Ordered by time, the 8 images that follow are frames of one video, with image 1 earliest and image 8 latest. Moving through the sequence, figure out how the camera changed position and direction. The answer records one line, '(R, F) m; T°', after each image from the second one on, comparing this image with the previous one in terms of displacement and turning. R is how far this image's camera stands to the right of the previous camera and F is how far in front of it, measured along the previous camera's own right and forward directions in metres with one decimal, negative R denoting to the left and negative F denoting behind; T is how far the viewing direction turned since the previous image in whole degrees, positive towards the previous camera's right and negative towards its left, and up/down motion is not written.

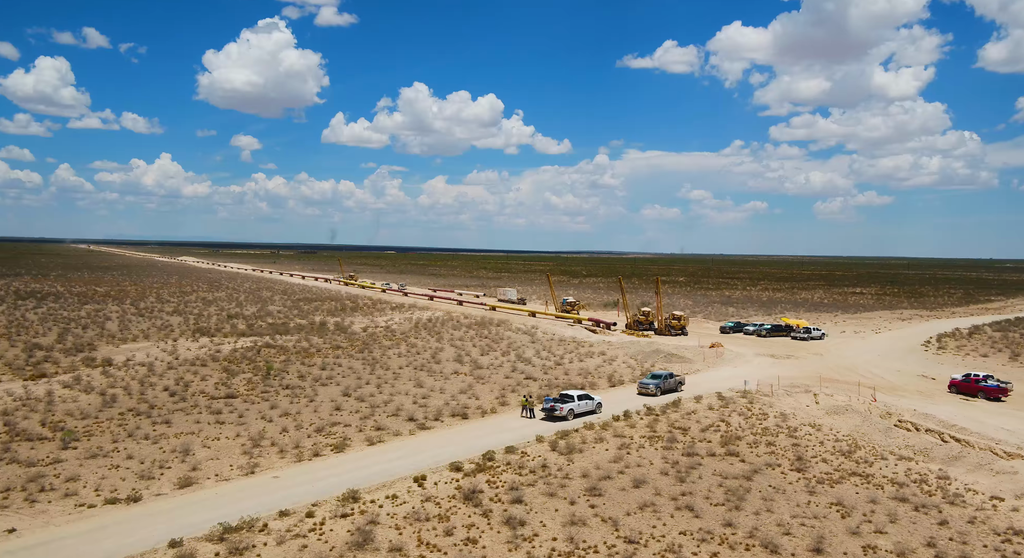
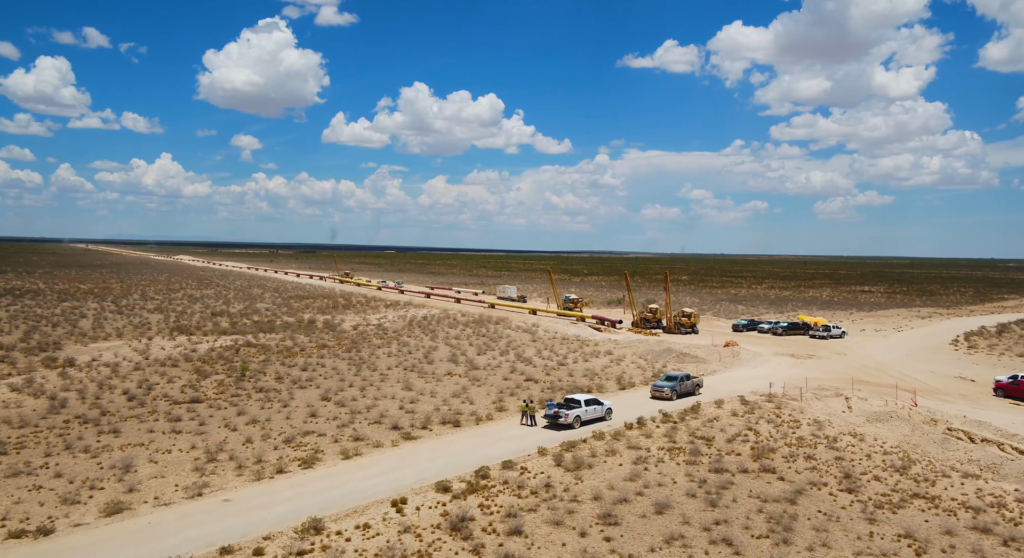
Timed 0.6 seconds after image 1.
(+0.1, +4.1) m; 0°
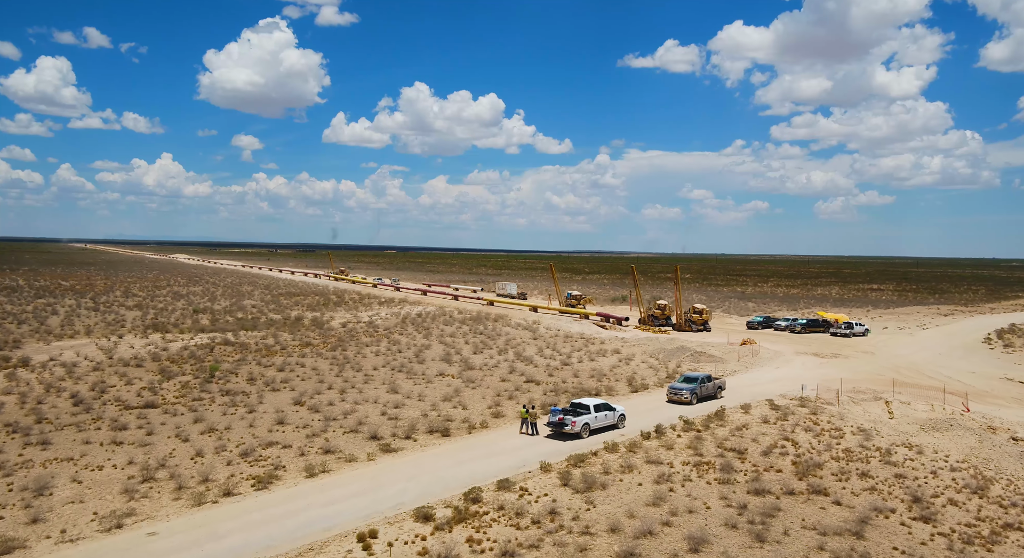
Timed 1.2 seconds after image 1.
(+0.1, +4.1) m; 0°
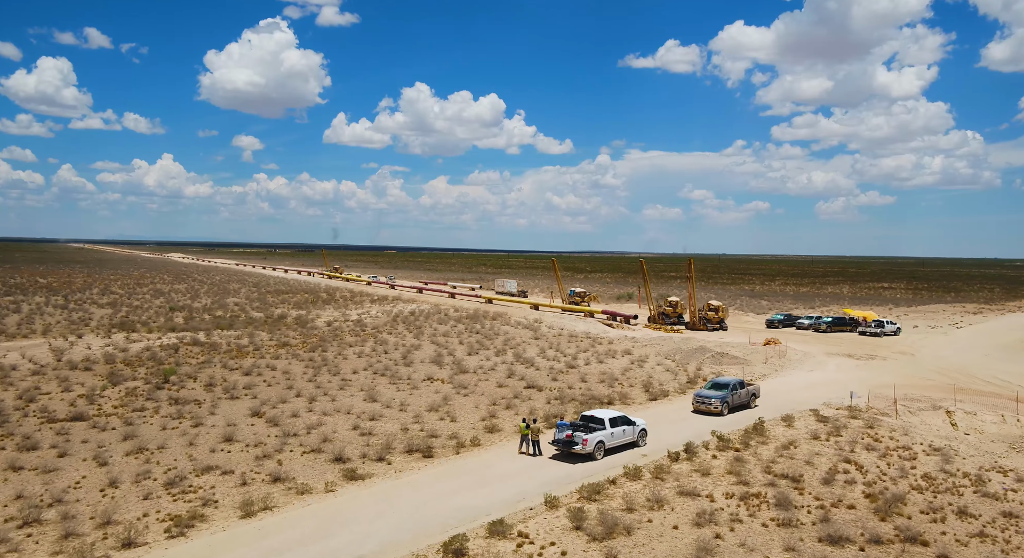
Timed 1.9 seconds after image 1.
(+0.1, +4.8) m; 0°
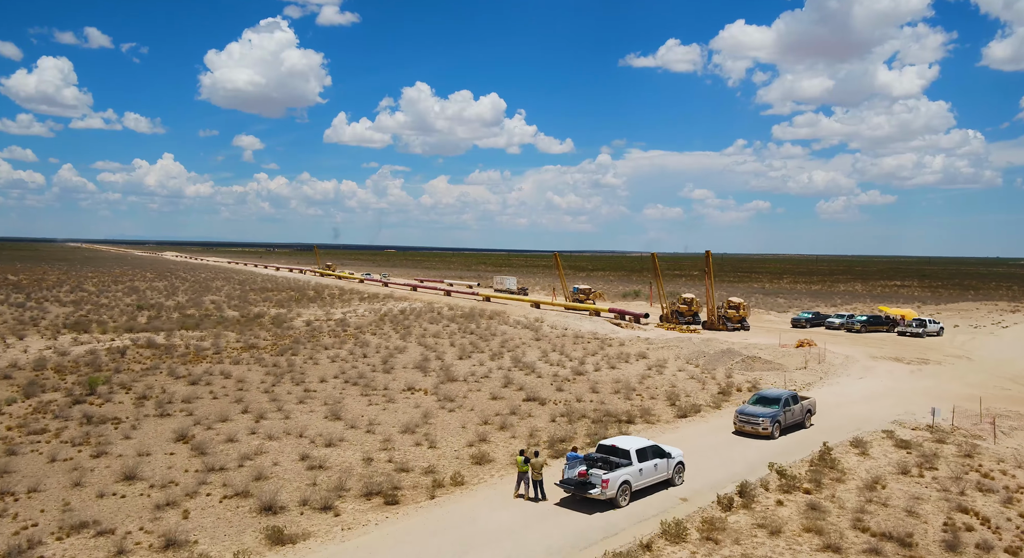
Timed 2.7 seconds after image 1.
(+0.1, +5.5) m; 0°
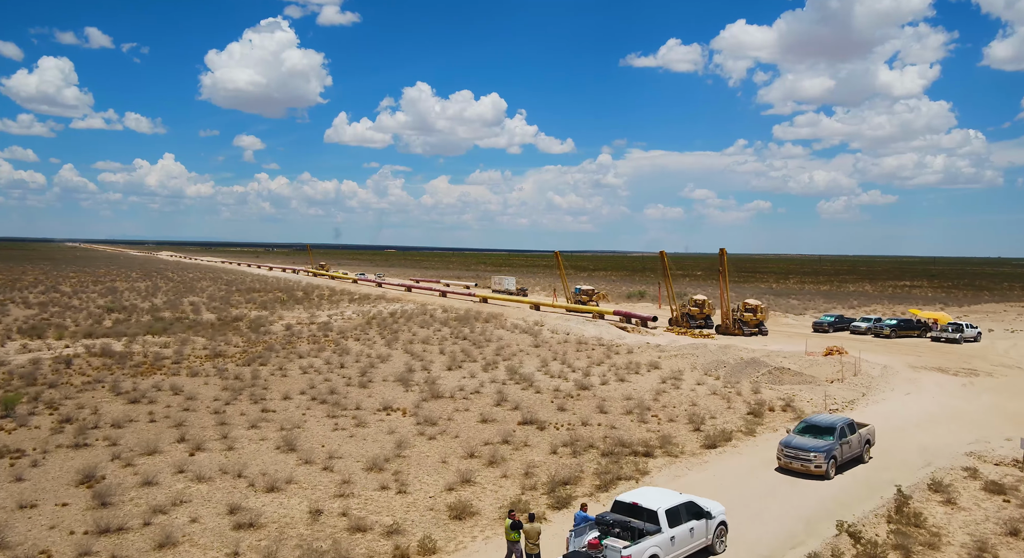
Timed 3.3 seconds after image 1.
(+0.2, +4.1) m; 0°
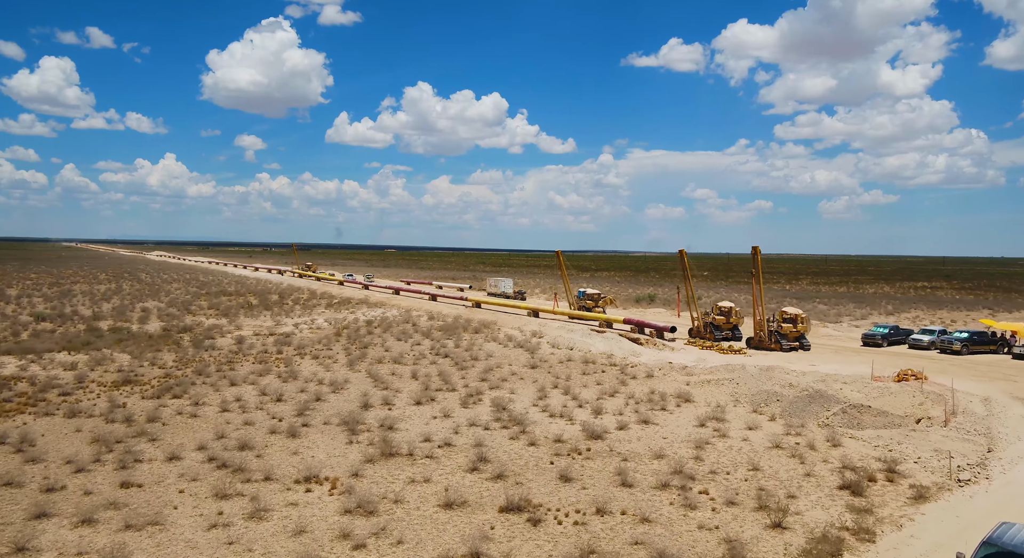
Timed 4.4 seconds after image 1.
(+0.5, +7.5) m; 0°
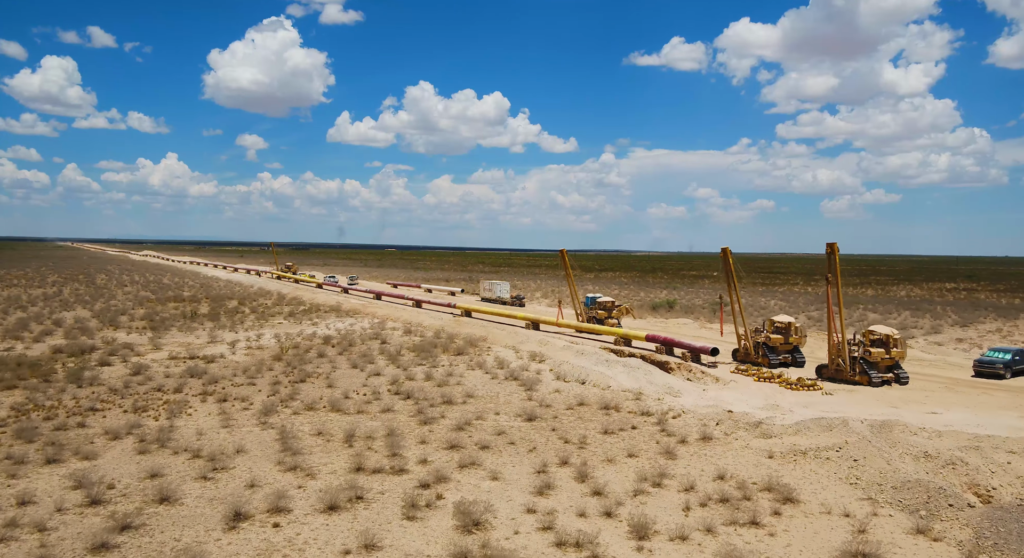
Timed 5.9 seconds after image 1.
(+0.4, +10.3) m; 0°
